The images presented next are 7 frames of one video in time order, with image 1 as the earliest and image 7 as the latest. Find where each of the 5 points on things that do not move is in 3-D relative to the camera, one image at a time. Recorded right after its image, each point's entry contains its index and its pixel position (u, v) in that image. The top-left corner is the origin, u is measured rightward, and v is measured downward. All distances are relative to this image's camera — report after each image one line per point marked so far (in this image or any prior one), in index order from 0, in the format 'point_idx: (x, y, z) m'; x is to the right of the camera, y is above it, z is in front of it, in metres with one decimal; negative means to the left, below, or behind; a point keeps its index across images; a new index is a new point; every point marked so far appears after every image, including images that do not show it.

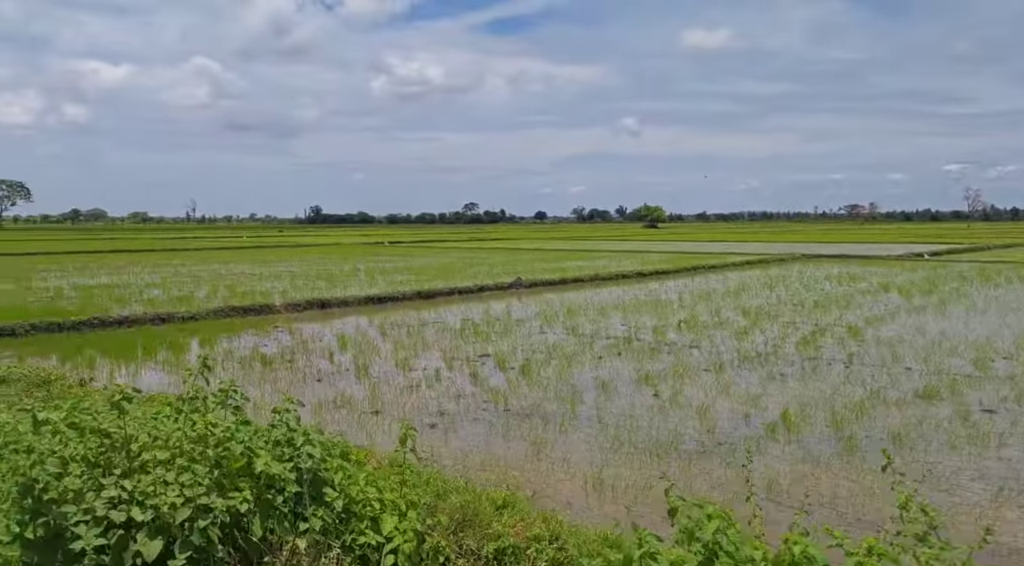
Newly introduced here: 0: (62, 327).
0: (-8.4, -0.8, +16.7) m
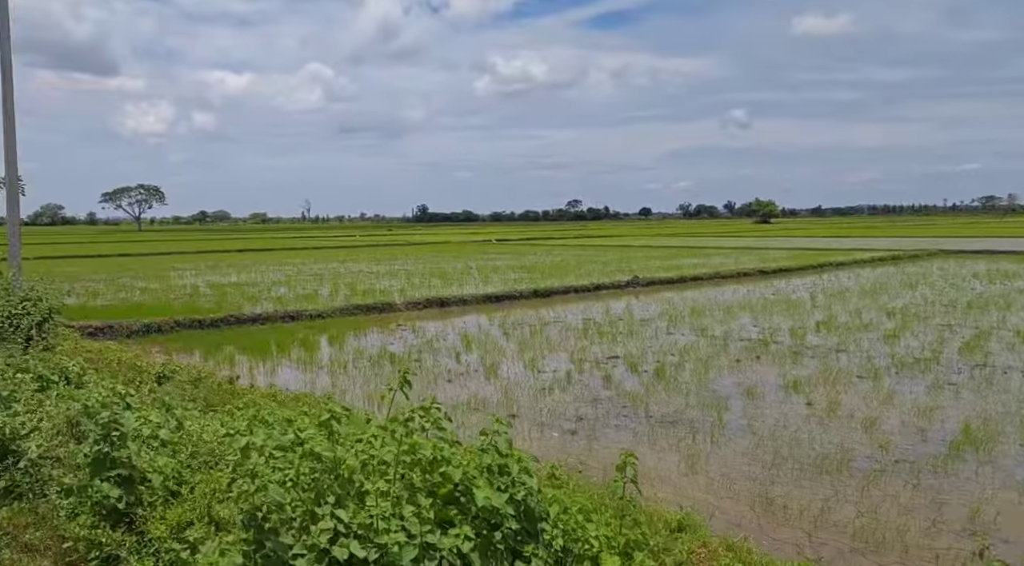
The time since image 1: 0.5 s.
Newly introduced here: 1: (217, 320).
0: (-6.0, -0.8, +17.2) m
1: (-5.8, -0.7, +17.4) m
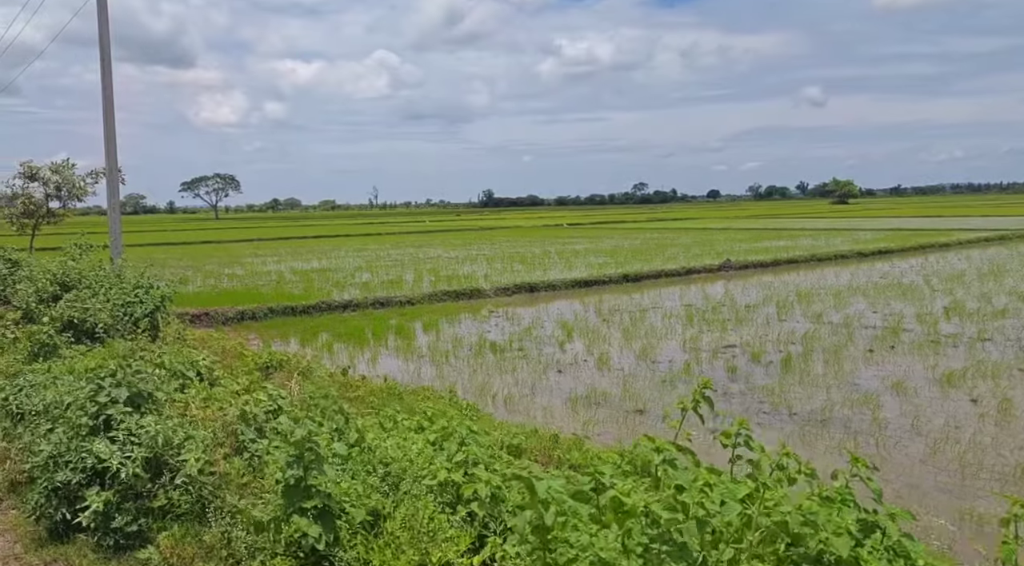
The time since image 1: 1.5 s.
0: (-4.2, -0.5, +17.0) m
1: (-3.9, -0.5, +17.2) m
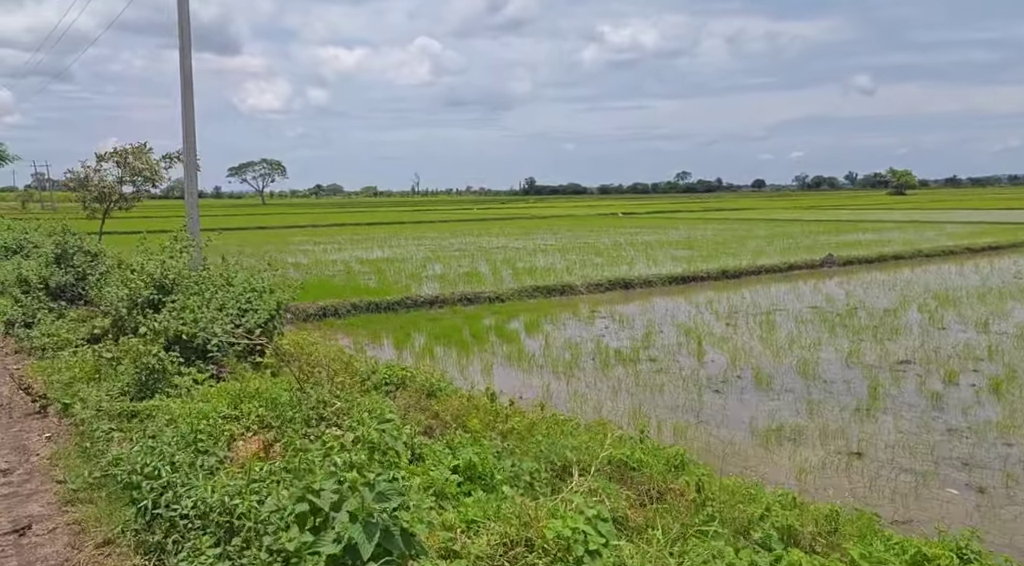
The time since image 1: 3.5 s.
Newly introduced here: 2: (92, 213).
0: (-2.4, -0.4, +15.6) m
1: (-2.1, -0.4, +15.8) m
2: (-7.8, +1.3, +16.2) m
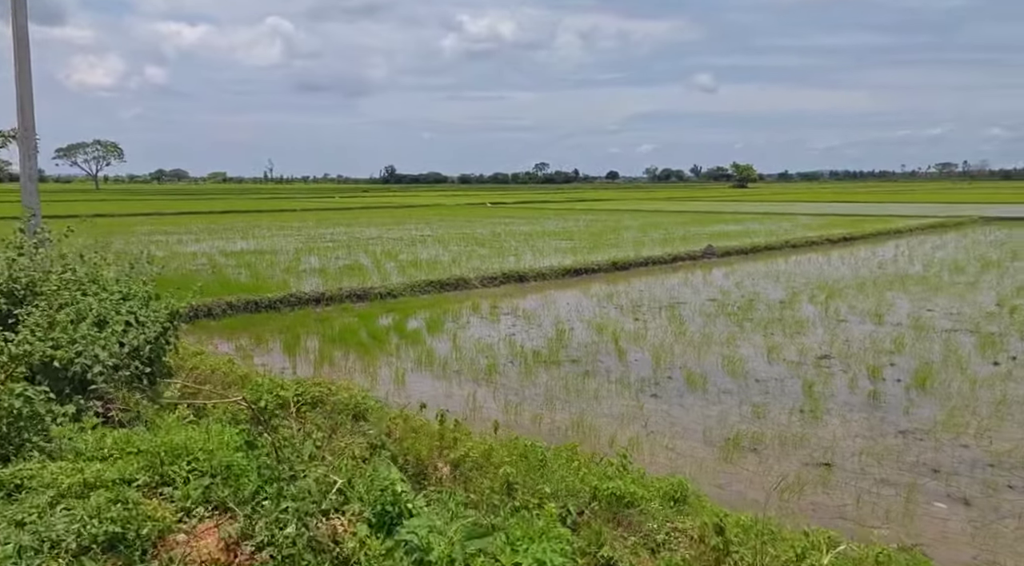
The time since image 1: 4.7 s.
0: (-4.1, -0.4, +14.3) m
1: (-3.9, -0.3, +14.5) m
2: (-9.5, +1.3, +14.1) m
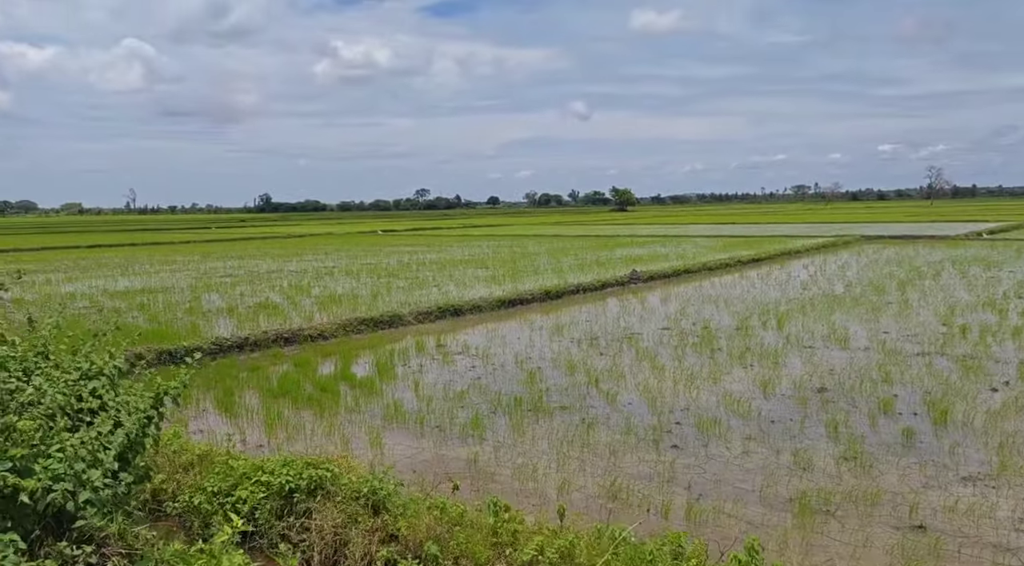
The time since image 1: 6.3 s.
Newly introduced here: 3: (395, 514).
0: (-4.8, -1.0, +12.7) m
1: (-4.6, -1.0, +12.9) m
2: (-10.2, +0.5, +11.7) m
3: (-0.7, -1.2, +5.2) m
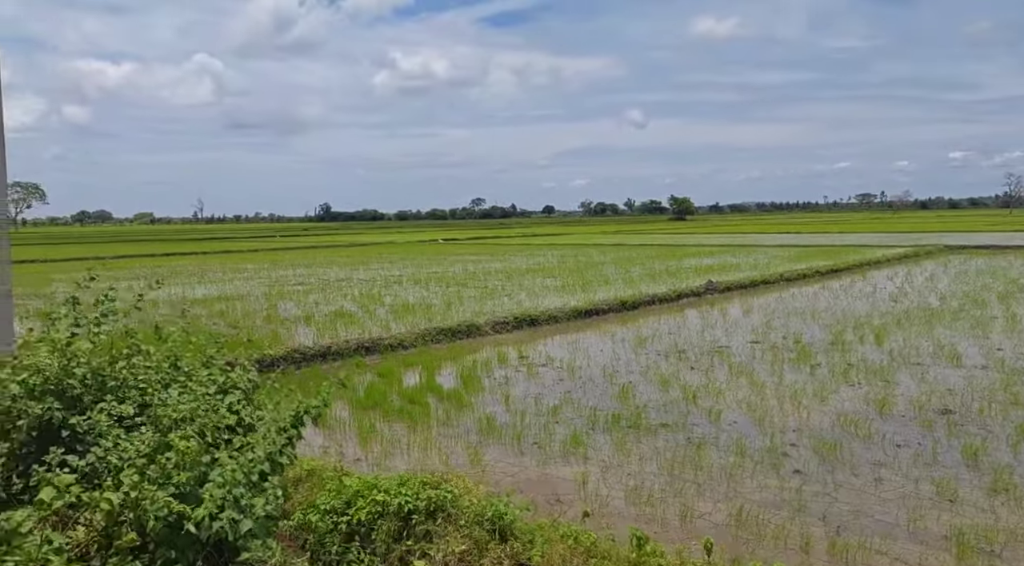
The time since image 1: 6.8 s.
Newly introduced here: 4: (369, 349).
0: (-3.6, -1.2, +12.5) m
1: (-3.4, -1.1, +12.8) m
2: (-9.0, +0.4, +12.0) m
3: (0.0, -1.3, +4.8) m
4: (-2.3, -1.0, +13.8) m
